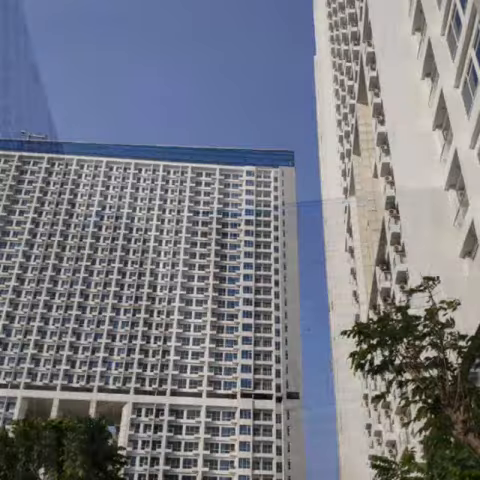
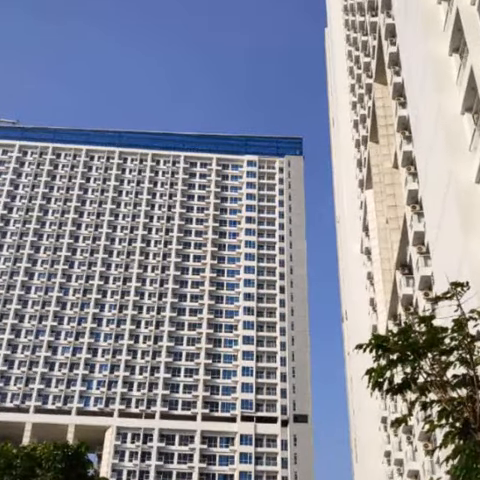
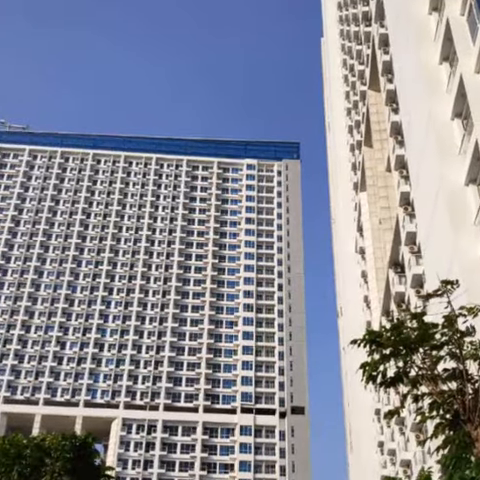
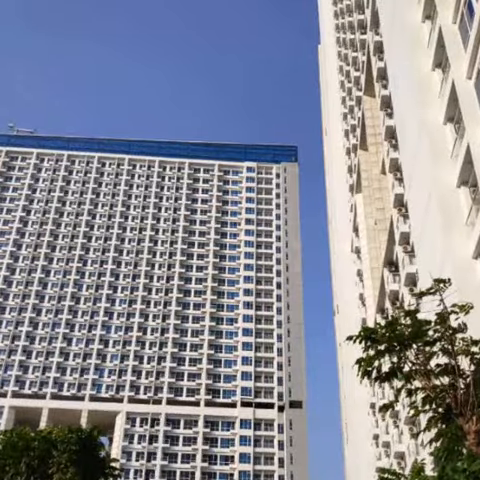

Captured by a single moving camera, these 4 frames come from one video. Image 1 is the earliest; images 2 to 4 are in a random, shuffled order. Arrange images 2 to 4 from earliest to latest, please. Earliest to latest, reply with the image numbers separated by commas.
4, 3, 2
